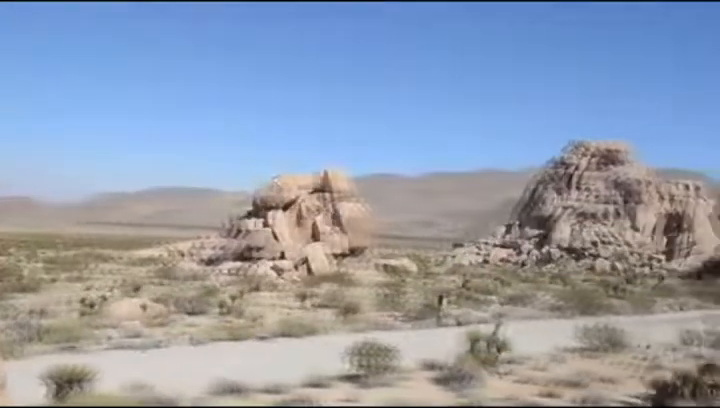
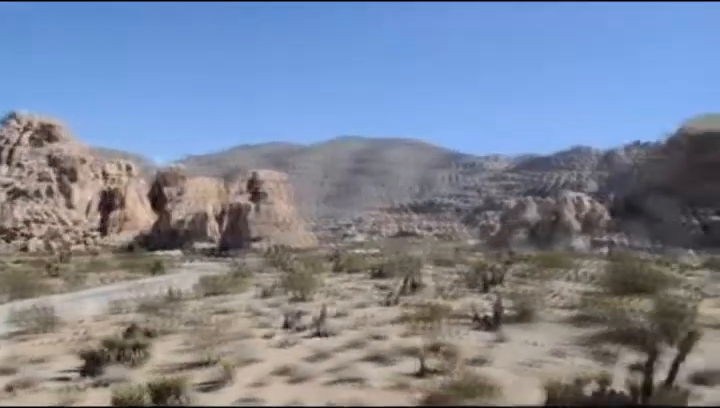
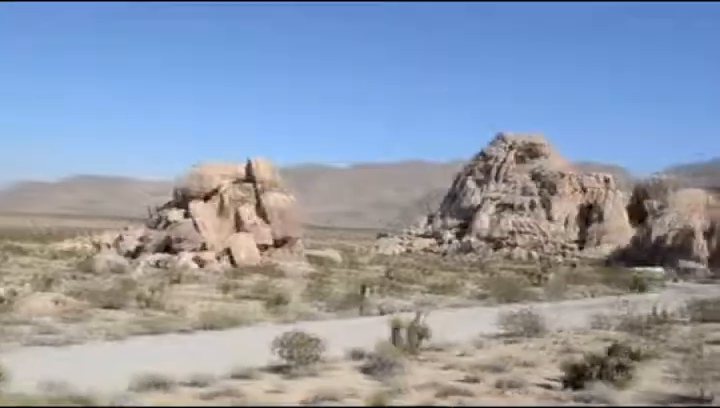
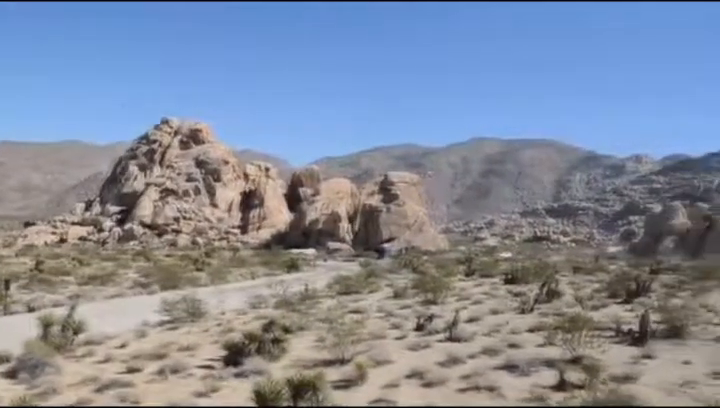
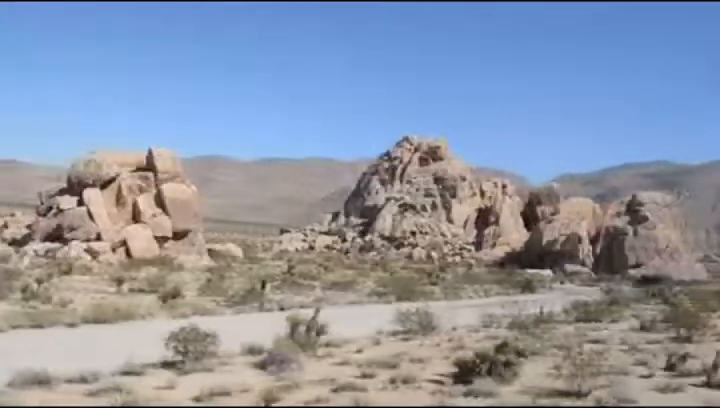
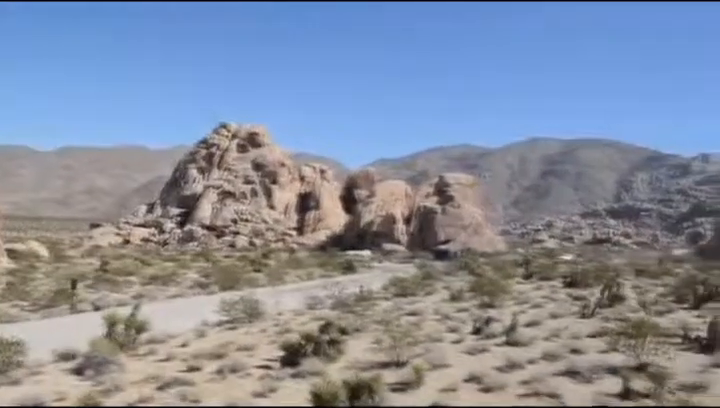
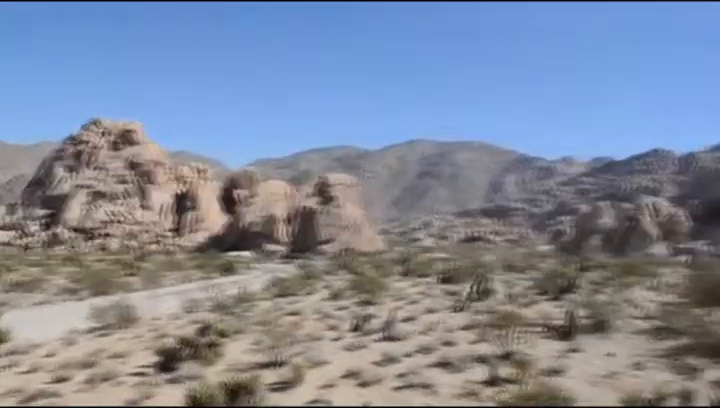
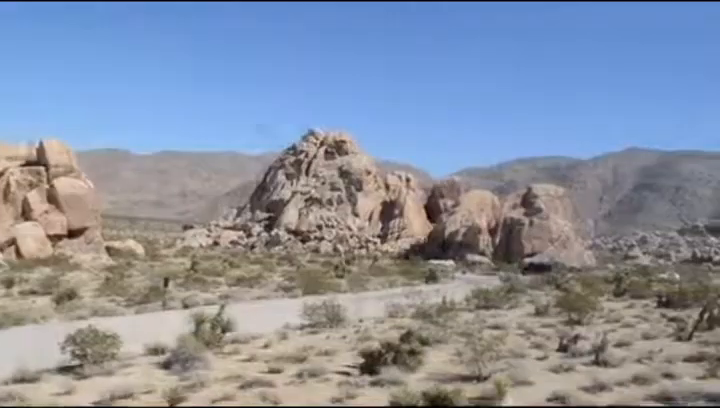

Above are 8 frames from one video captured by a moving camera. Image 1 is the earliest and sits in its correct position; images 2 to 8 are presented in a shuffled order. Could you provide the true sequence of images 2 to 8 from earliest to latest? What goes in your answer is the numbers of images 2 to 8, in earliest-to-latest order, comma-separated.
3, 5, 8, 6, 4, 7, 2
